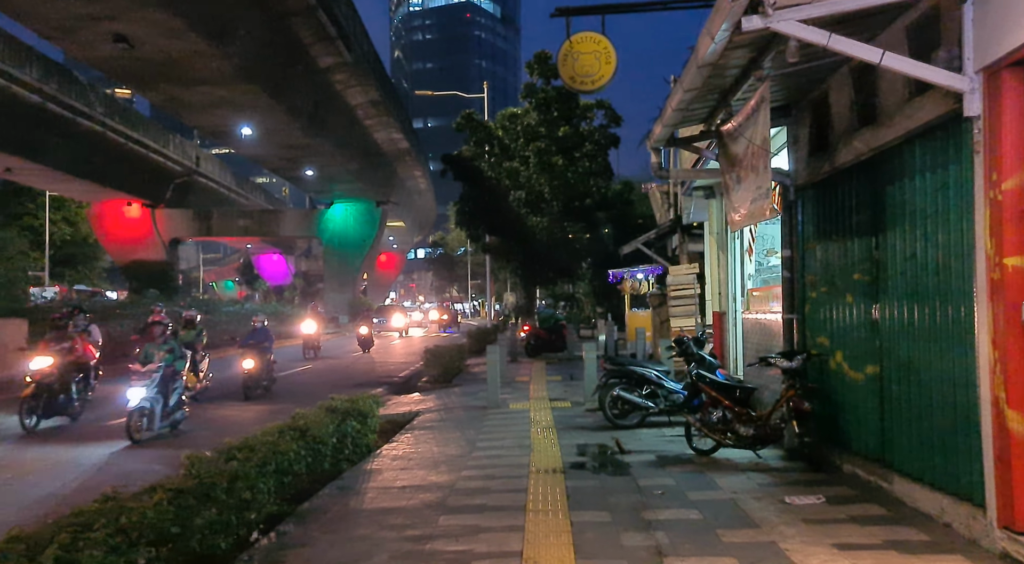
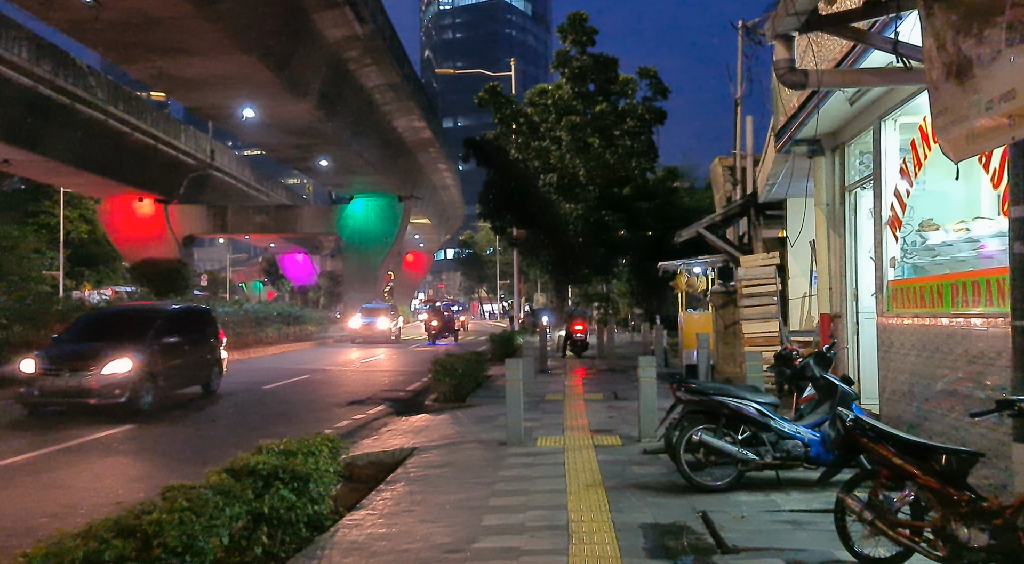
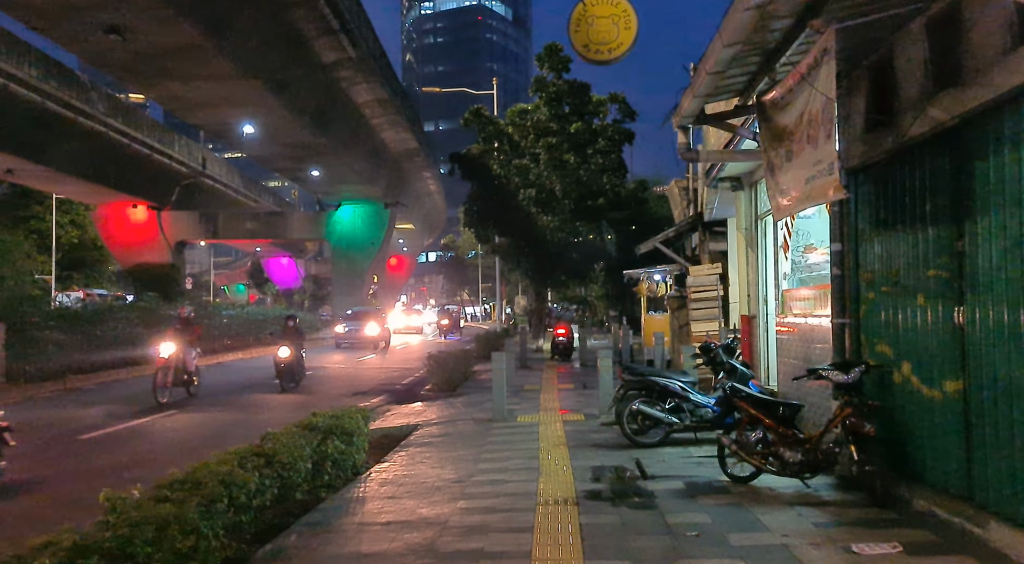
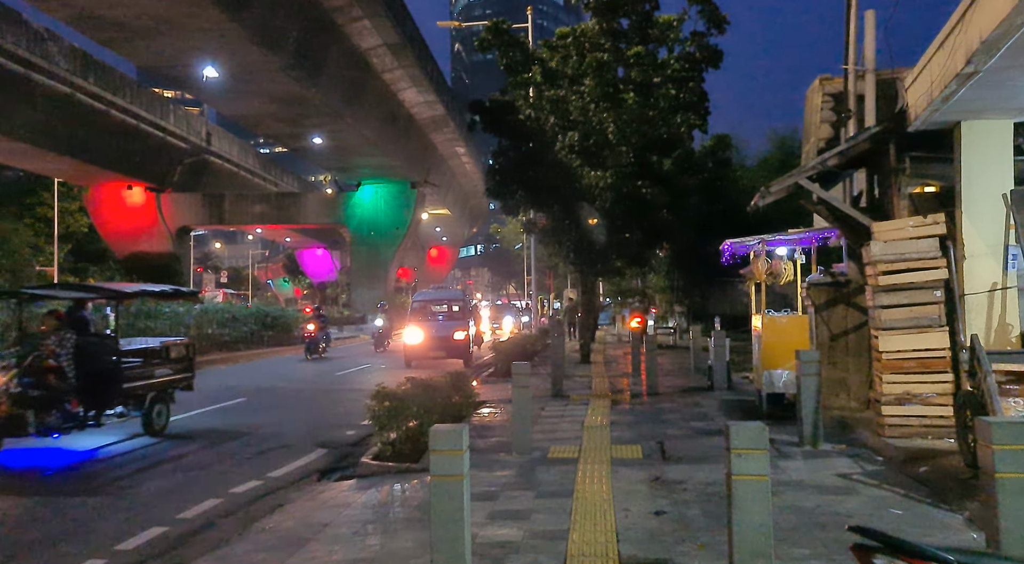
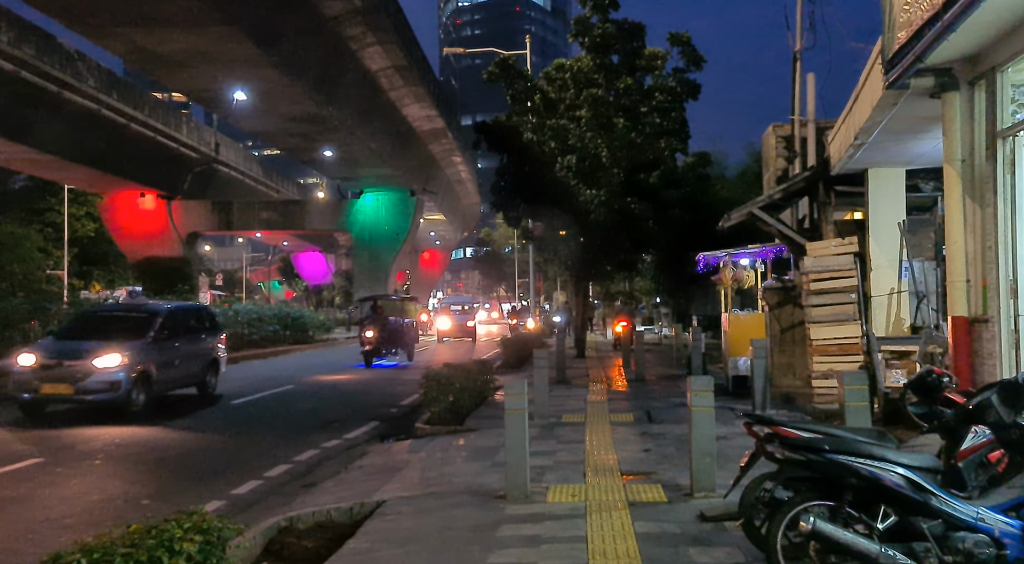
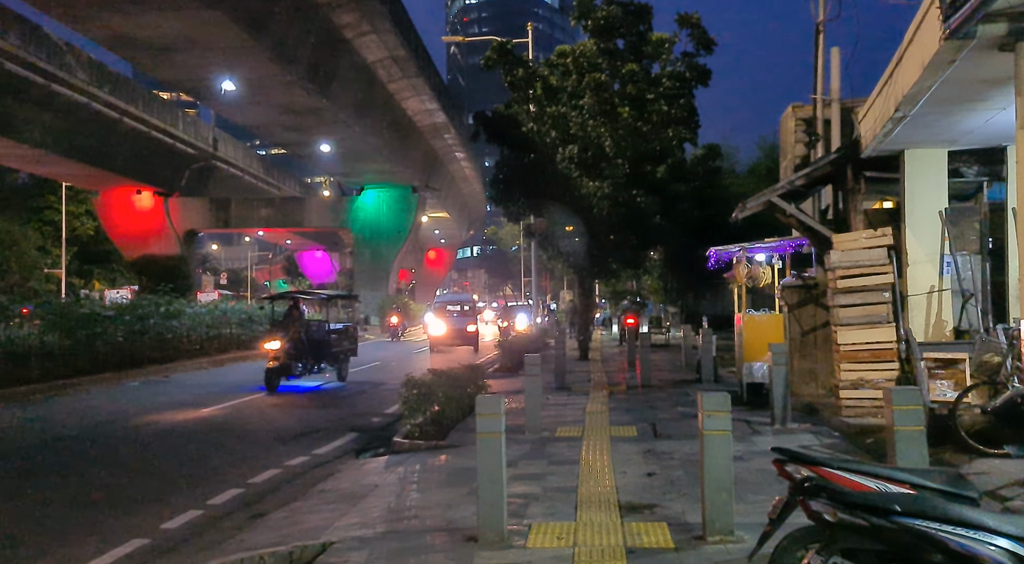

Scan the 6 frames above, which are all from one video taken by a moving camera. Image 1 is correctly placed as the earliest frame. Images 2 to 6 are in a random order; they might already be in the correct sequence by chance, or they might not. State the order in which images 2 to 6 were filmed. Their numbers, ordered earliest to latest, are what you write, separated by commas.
3, 2, 5, 6, 4
